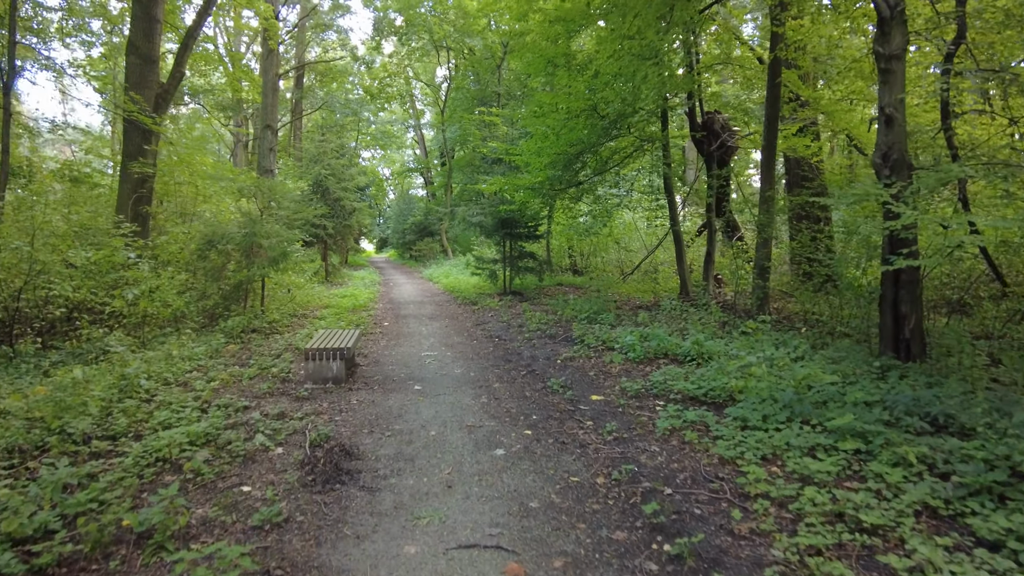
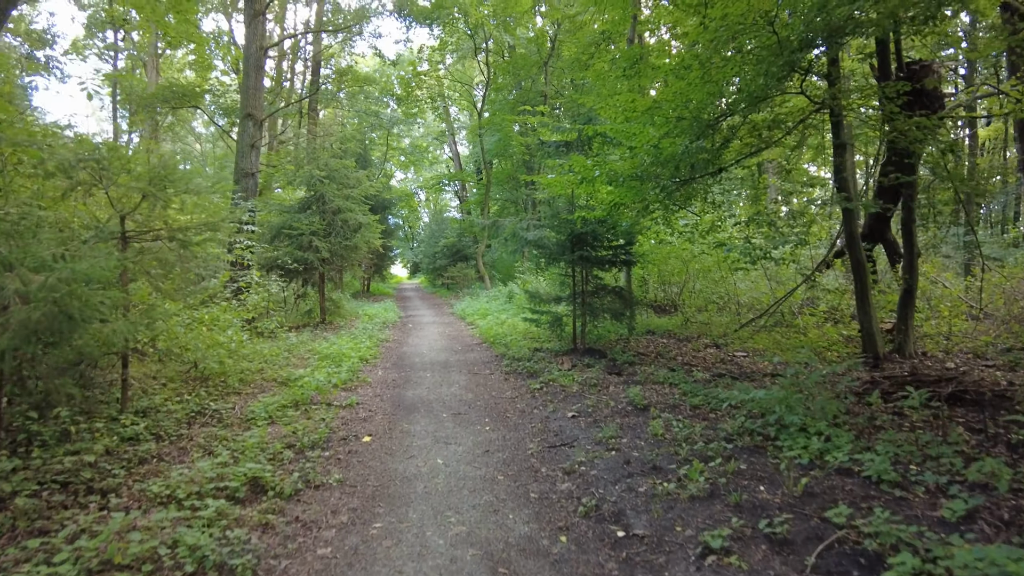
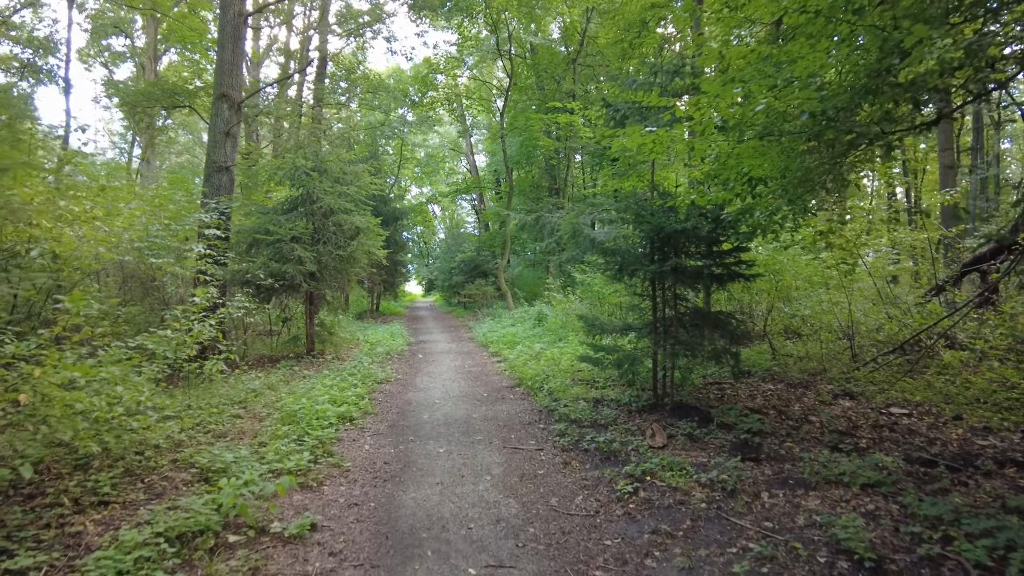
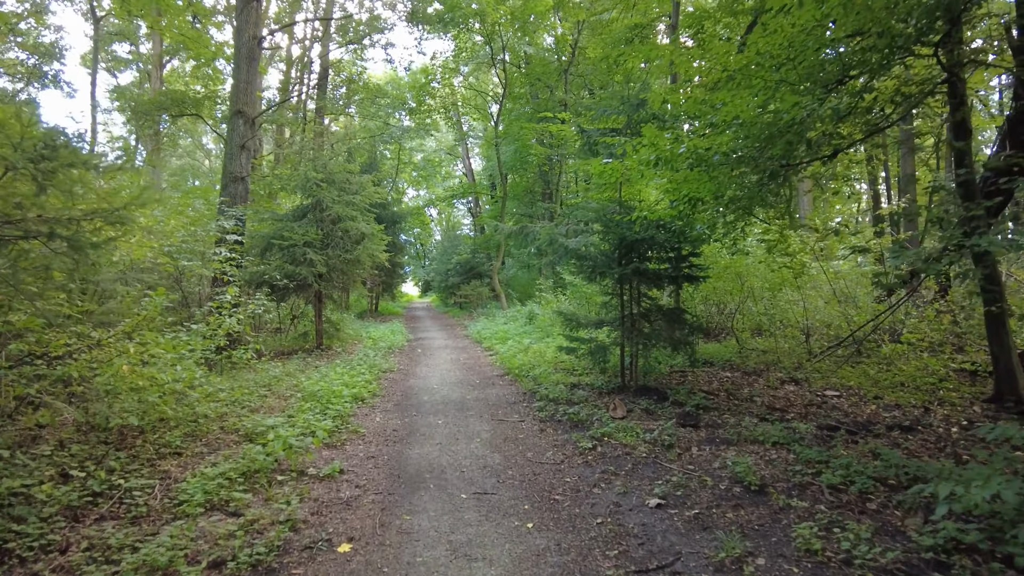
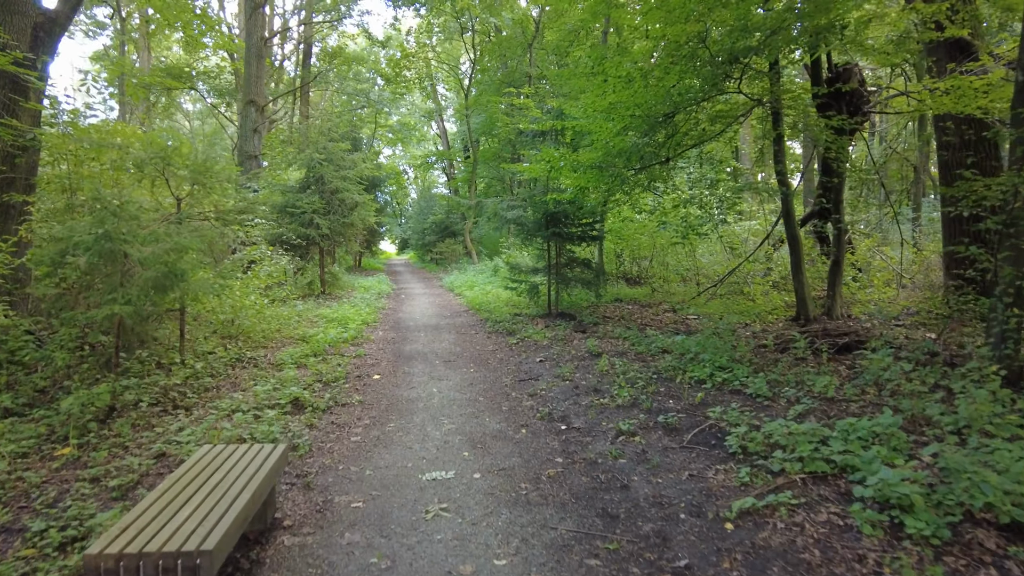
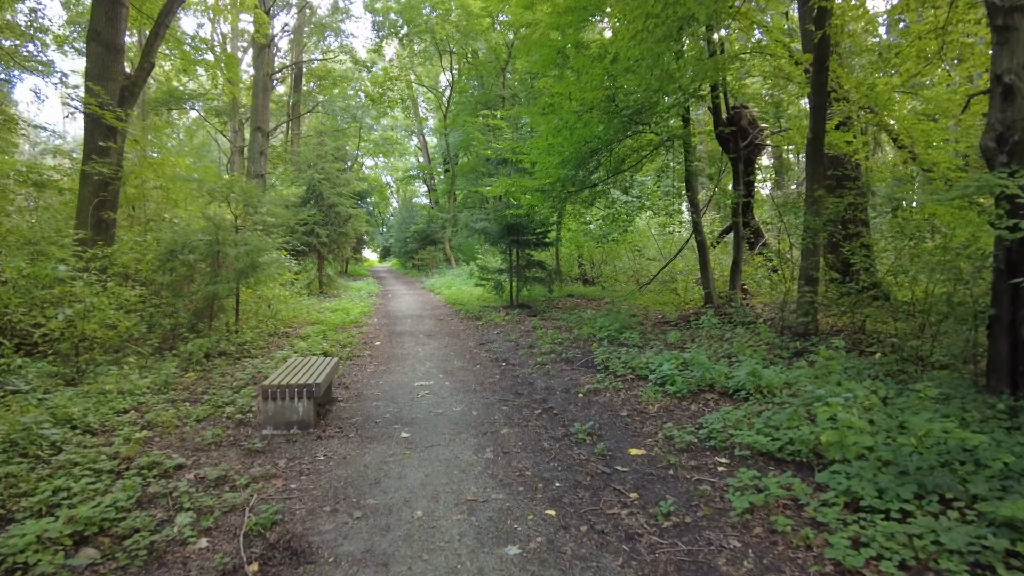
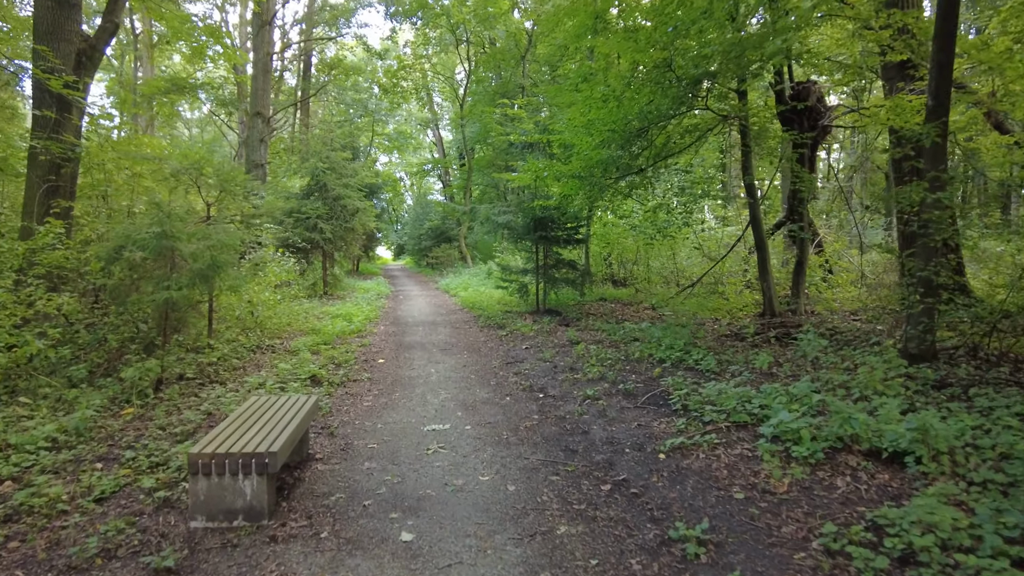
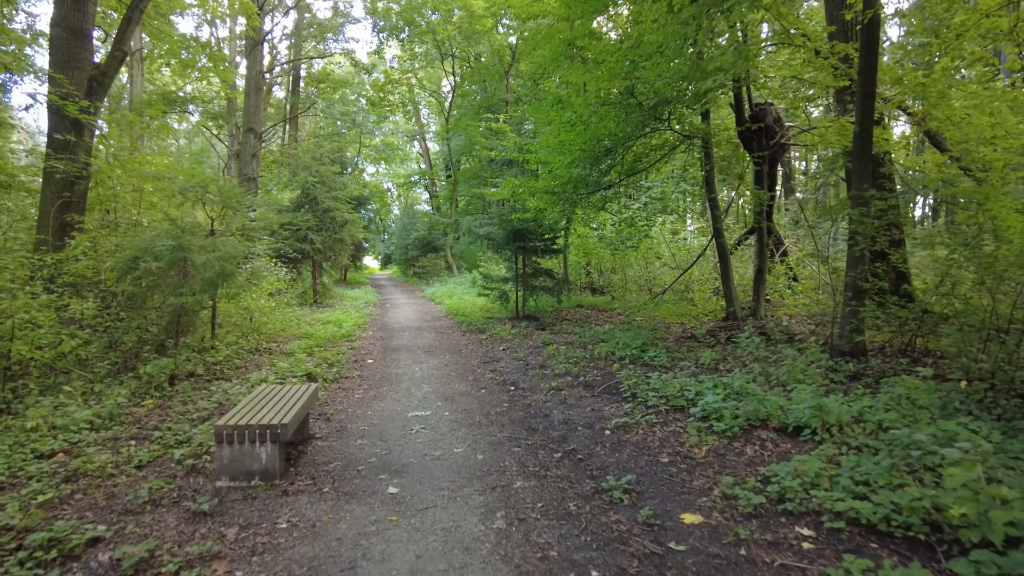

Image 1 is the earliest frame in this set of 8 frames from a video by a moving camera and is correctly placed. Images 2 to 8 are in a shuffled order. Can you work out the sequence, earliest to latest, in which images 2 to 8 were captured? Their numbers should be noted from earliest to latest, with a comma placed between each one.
6, 8, 7, 5, 2, 4, 3
